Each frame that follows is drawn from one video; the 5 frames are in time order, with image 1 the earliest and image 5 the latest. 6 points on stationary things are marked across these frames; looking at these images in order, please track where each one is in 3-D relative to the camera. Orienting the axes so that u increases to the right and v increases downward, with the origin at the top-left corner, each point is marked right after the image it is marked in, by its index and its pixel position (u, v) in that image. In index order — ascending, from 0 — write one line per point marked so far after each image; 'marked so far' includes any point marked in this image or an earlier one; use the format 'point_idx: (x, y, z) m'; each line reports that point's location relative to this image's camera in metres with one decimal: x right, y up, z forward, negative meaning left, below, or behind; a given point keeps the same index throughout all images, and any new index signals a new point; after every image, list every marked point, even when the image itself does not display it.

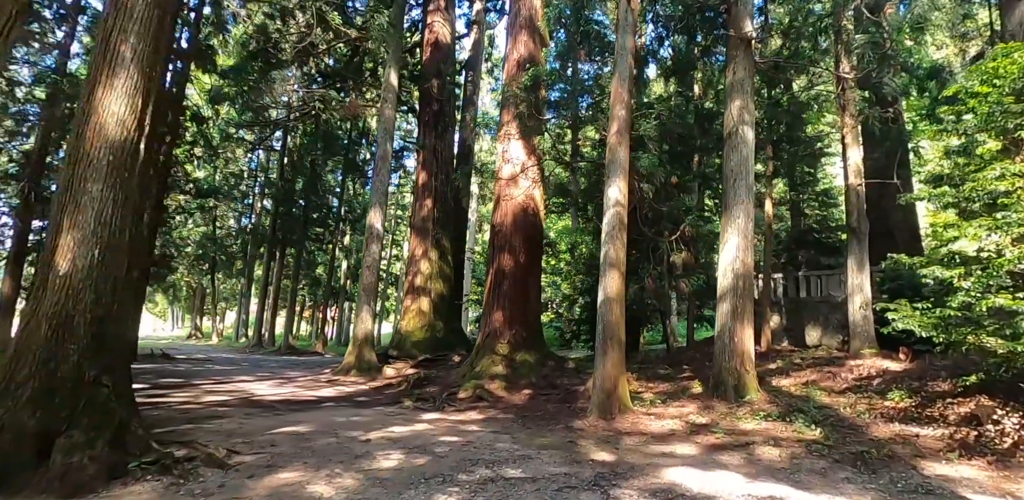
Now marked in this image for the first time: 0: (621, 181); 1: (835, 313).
0: (+1.7, +1.1, +9.2) m
1: (+7.5, -1.5, +13.4) m
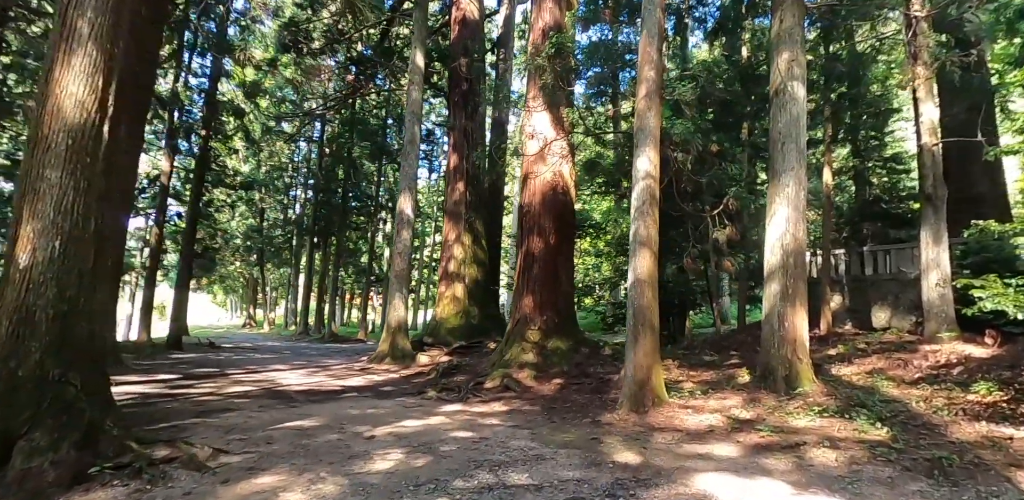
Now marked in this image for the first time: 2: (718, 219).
0: (+2.0, +1.4, +8.3) m
1: (+8.2, -0.9, +12.0) m
2: (+4.0, +0.6, +11.2) m
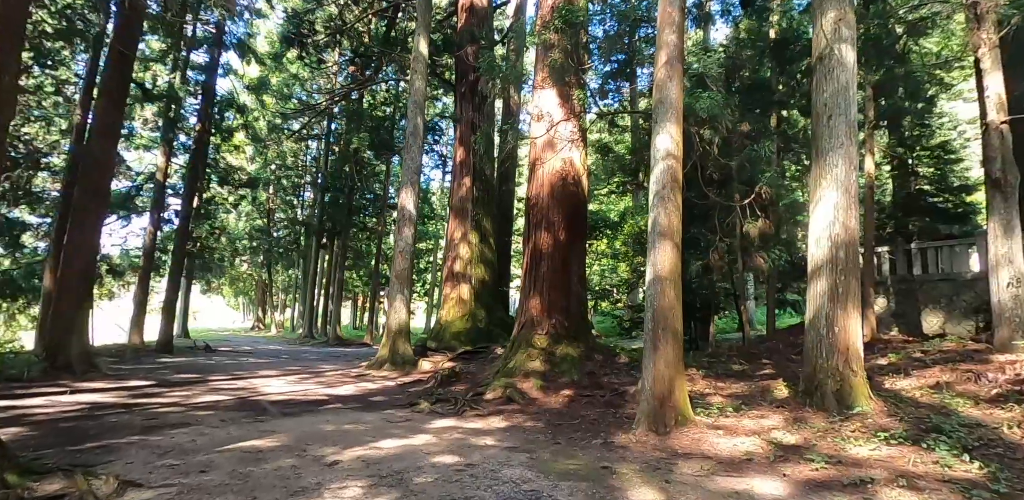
0: (+2.0, +1.5, +7.1) m
1: (+8.3, -0.8, +10.6) m
2: (+4.1, +0.7, +10.0) m
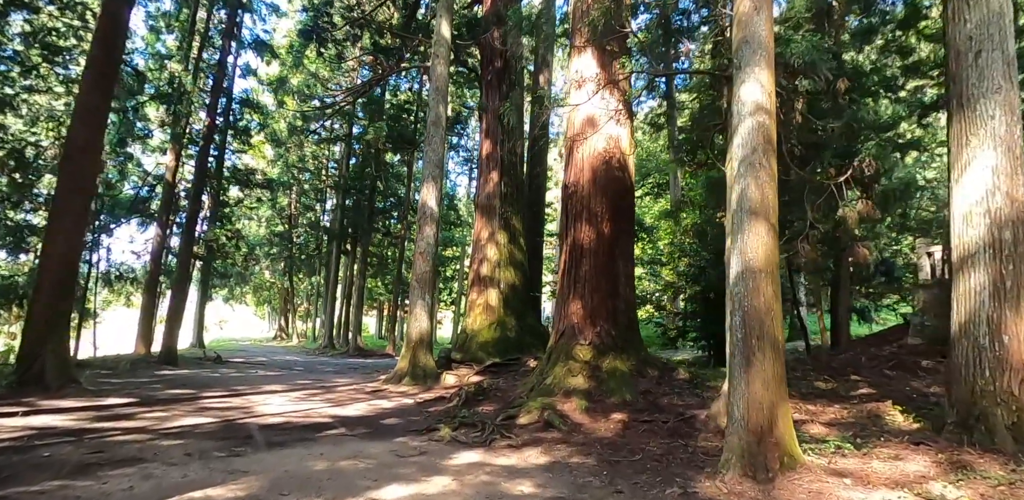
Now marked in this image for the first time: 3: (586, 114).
0: (+2.4, +1.7, +5.4) m
1: (+8.9, -0.7, +8.6) m
2: (+4.6, +0.8, +8.2) m
3: (+1.2, +2.2, +9.3) m
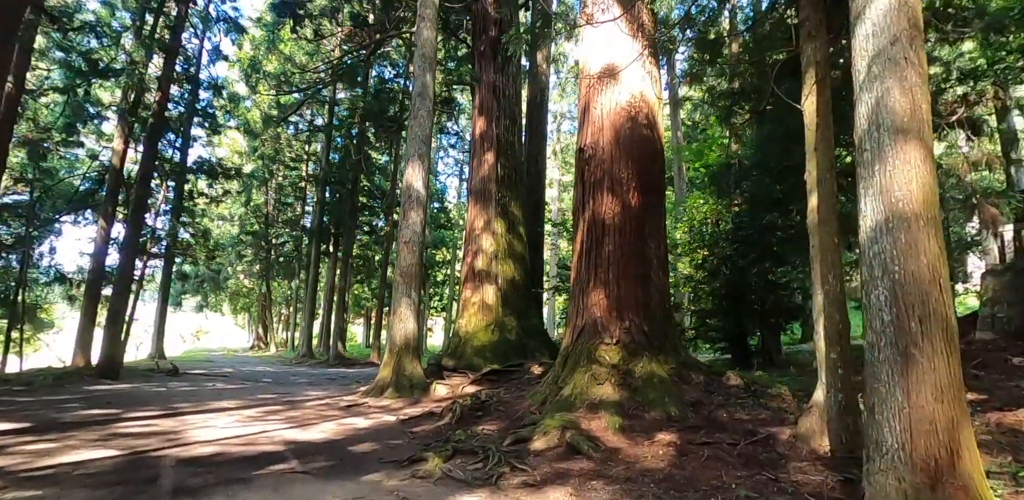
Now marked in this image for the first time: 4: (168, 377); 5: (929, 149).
0: (+2.5, +2.1, +3.6) m
1: (+9.0, -0.3, +6.9) m
2: (+4.7, +1.2, +6.4) m
3: (+1.2, +2.5, +7.4) m
4: (-7.8, -2.9, +13.2) m
5: (+2.5, +0.6, +3.4) m
